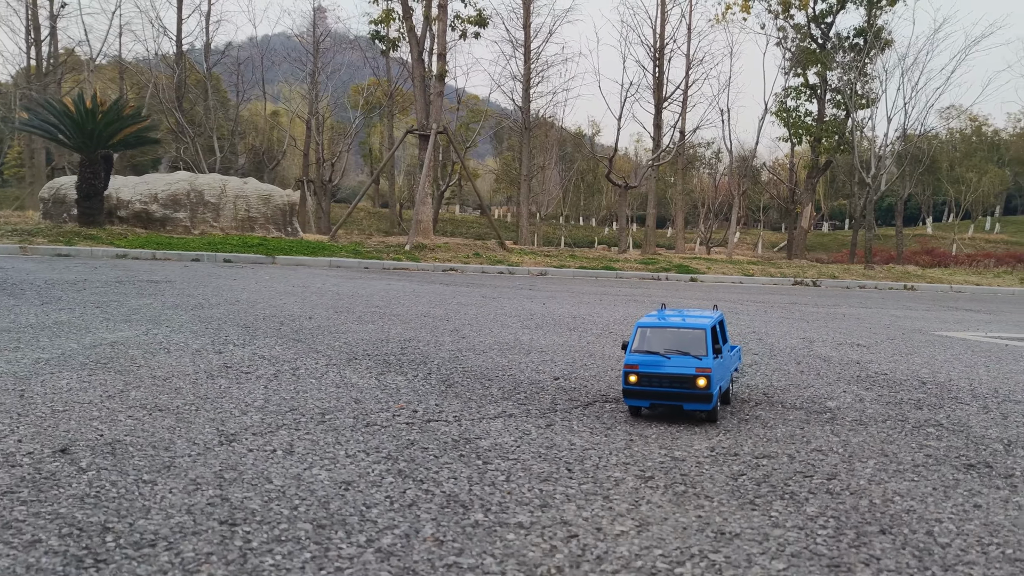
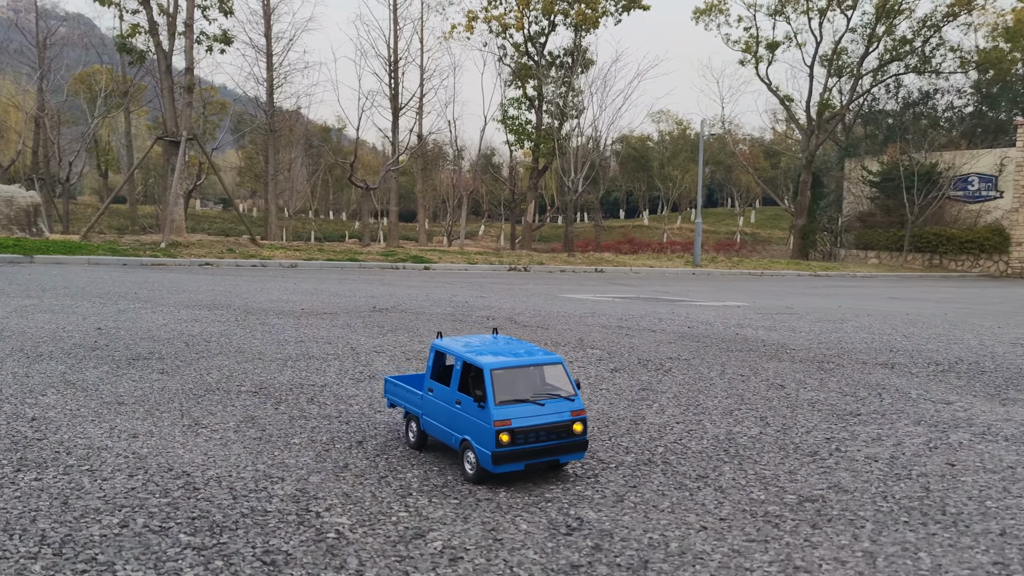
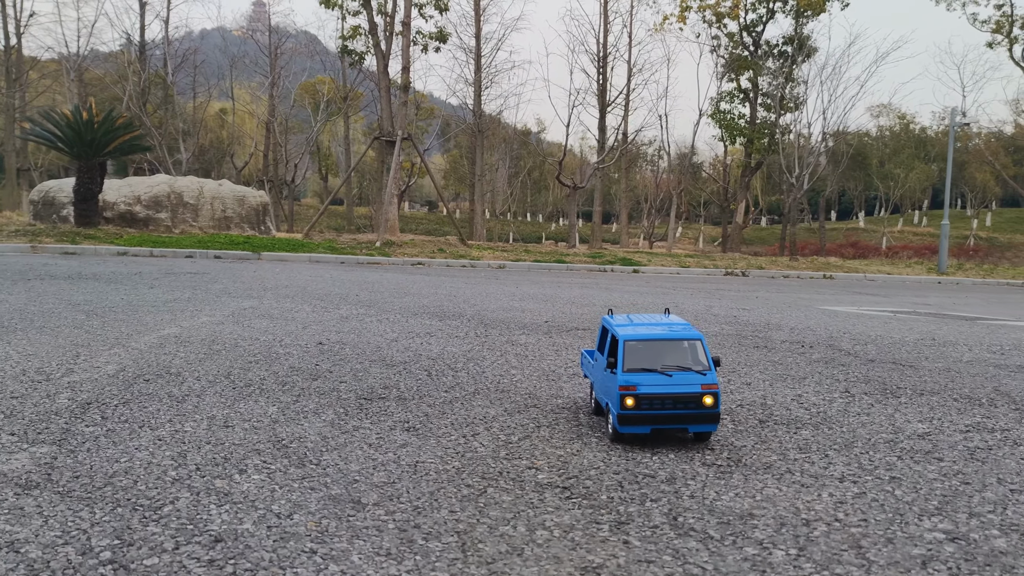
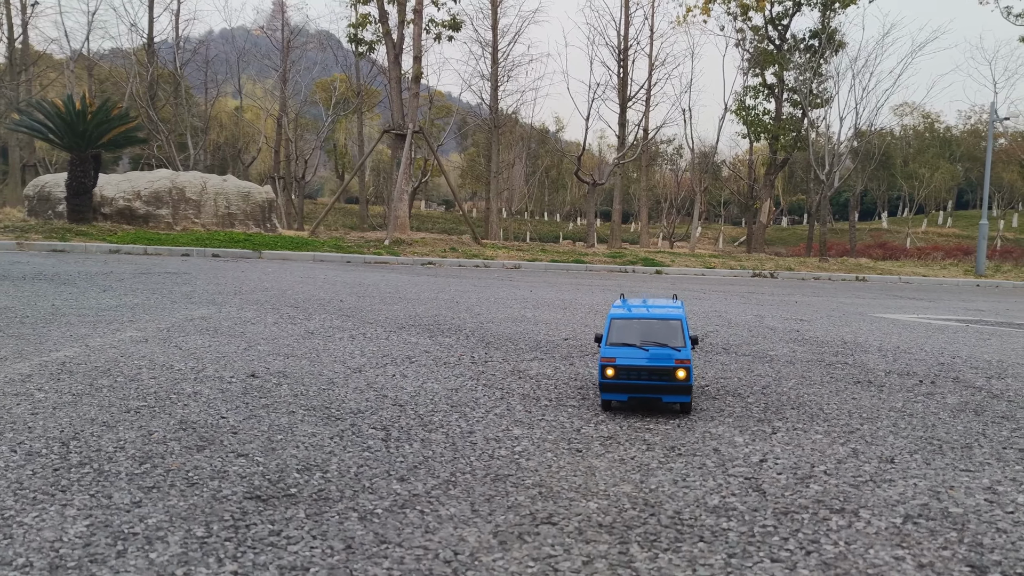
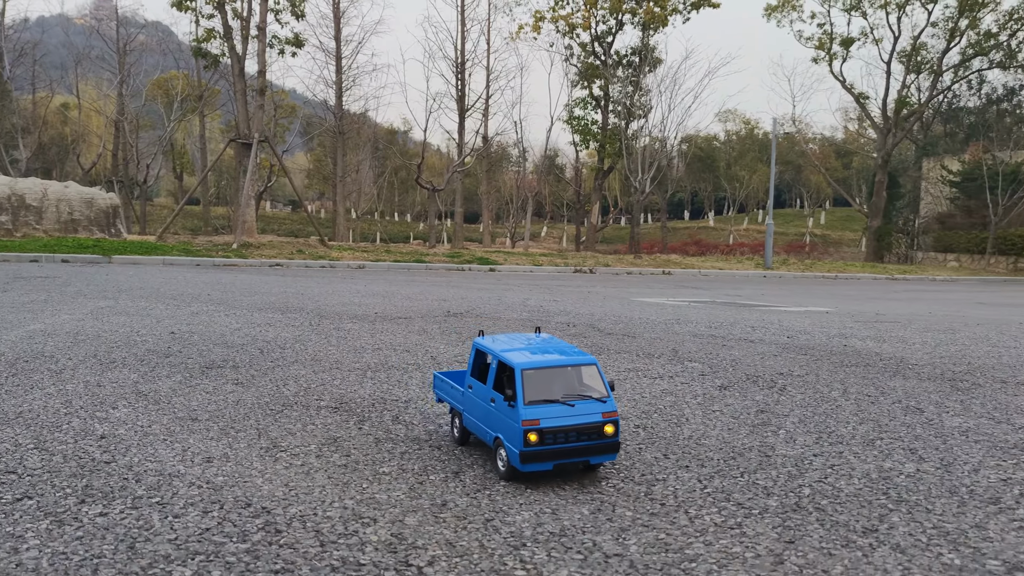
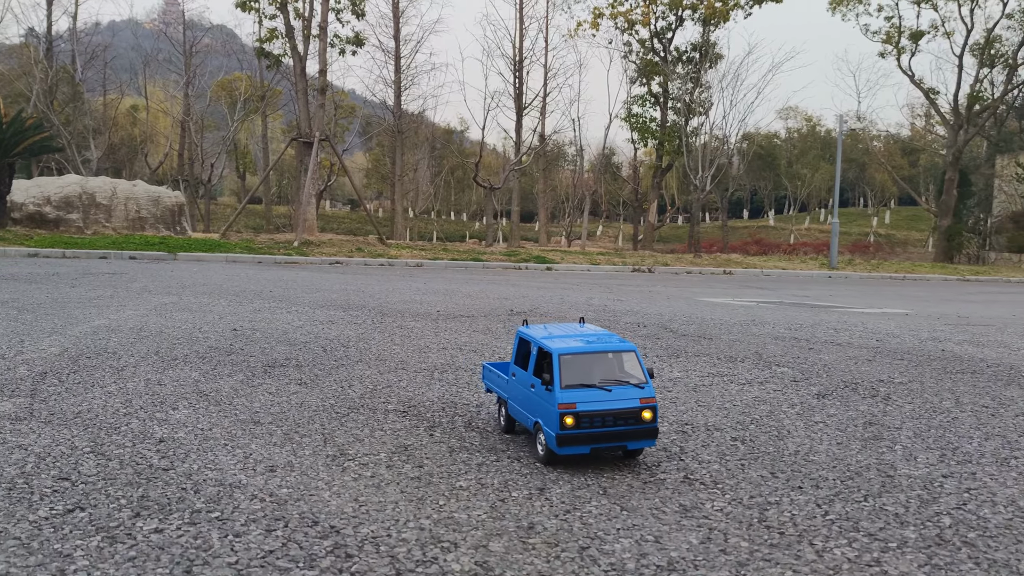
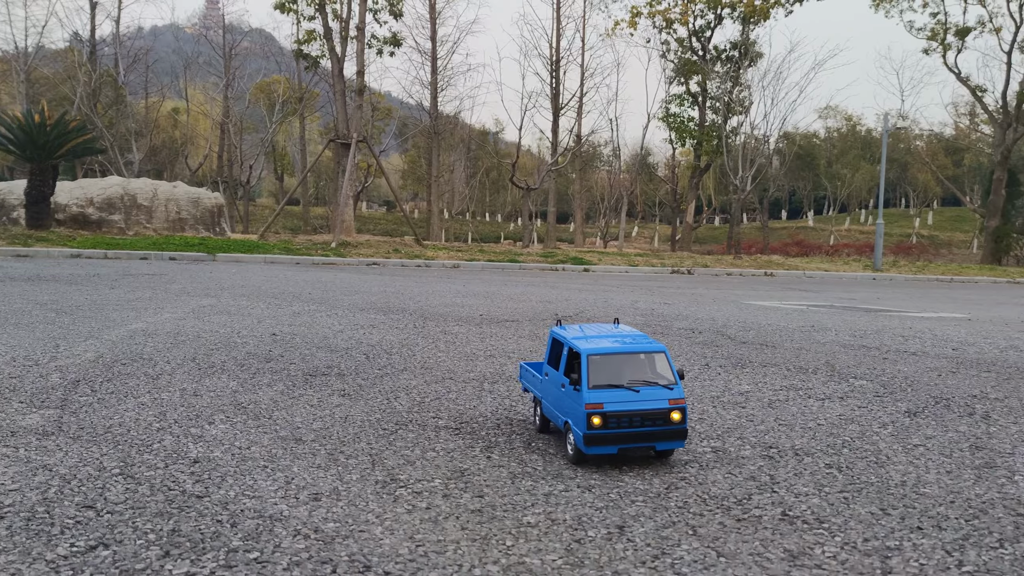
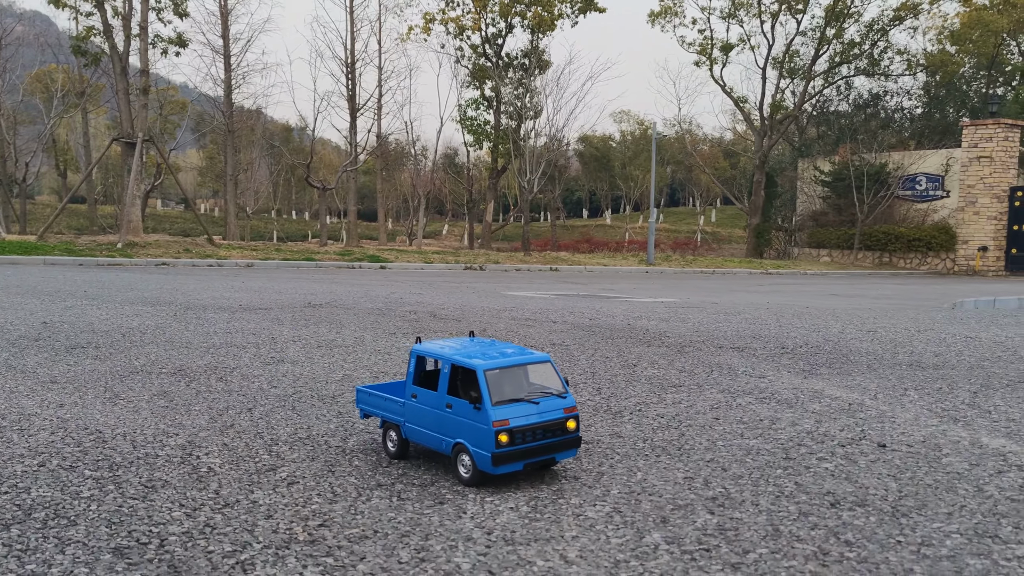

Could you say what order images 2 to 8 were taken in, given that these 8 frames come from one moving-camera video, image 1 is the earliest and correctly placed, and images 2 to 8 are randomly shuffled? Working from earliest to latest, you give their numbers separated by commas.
4, 3, 7, 6, 5, 2, 8
